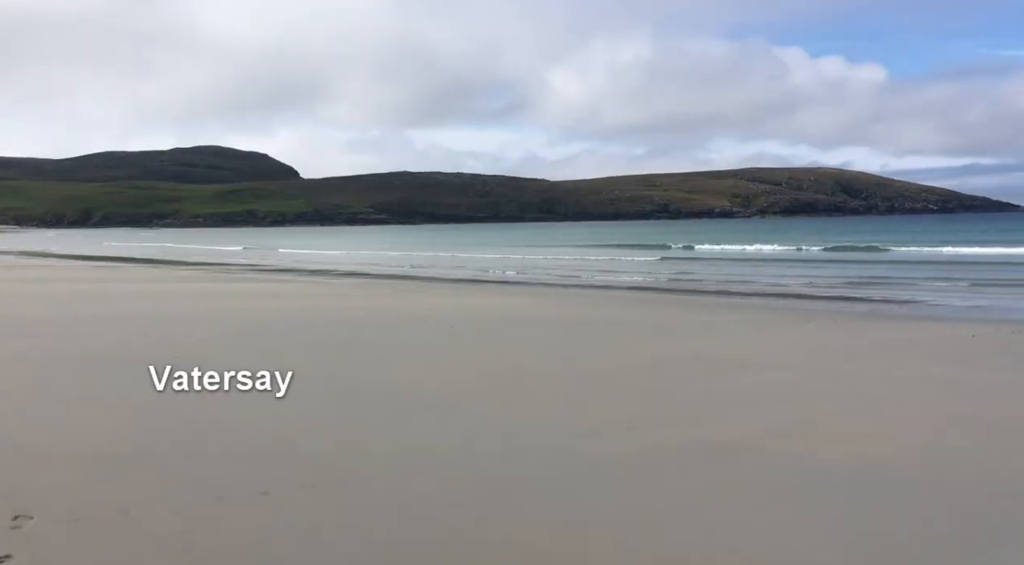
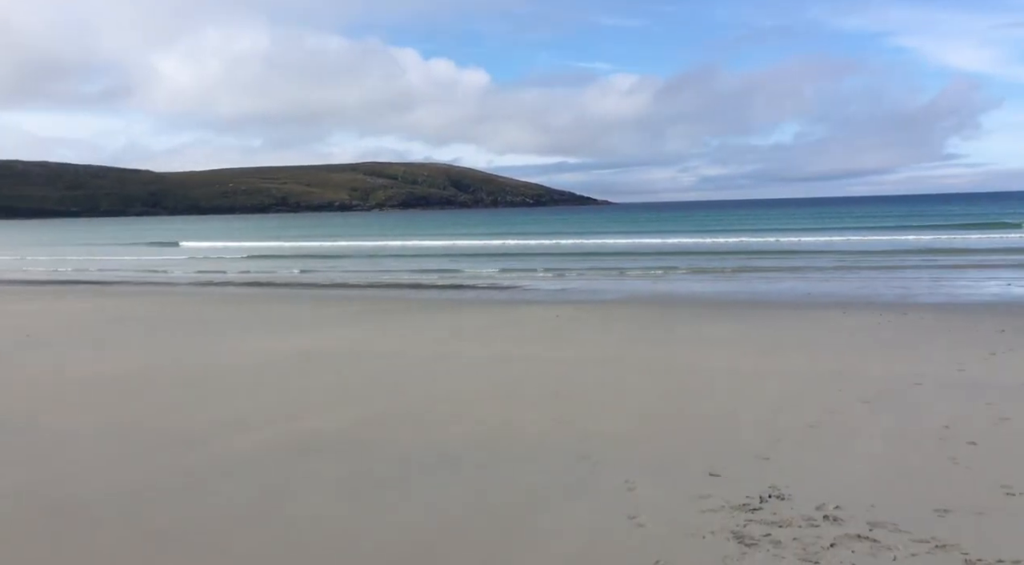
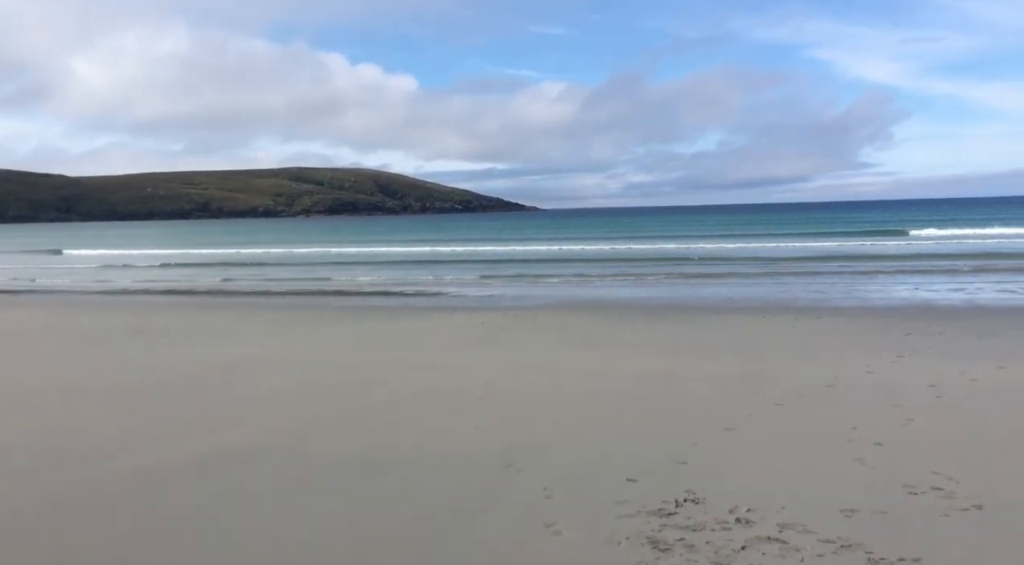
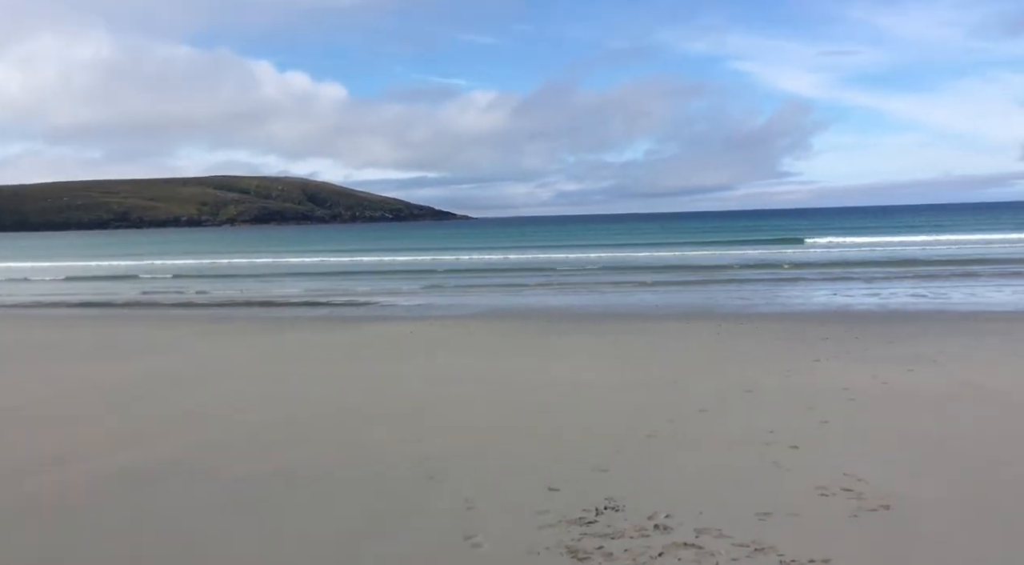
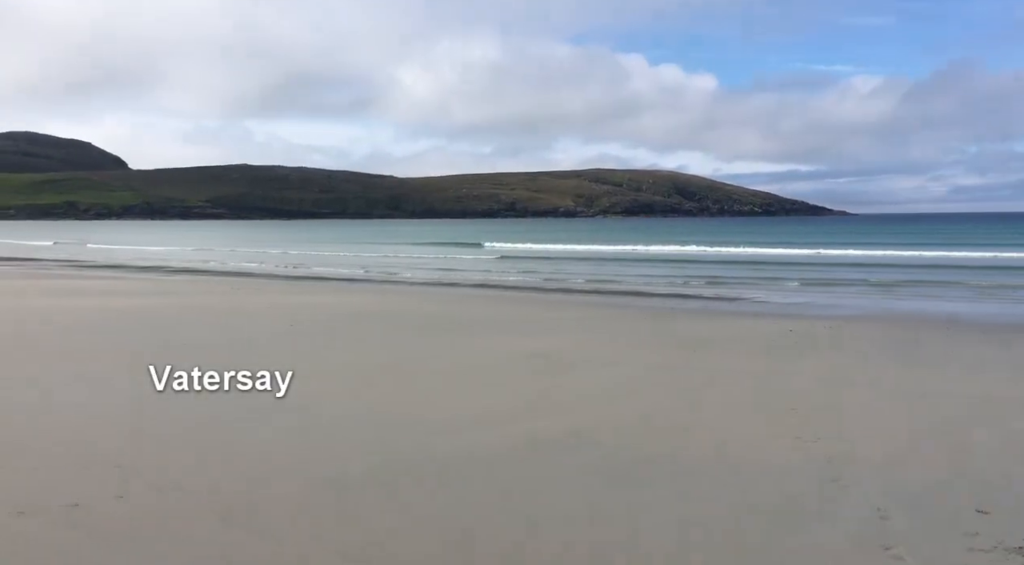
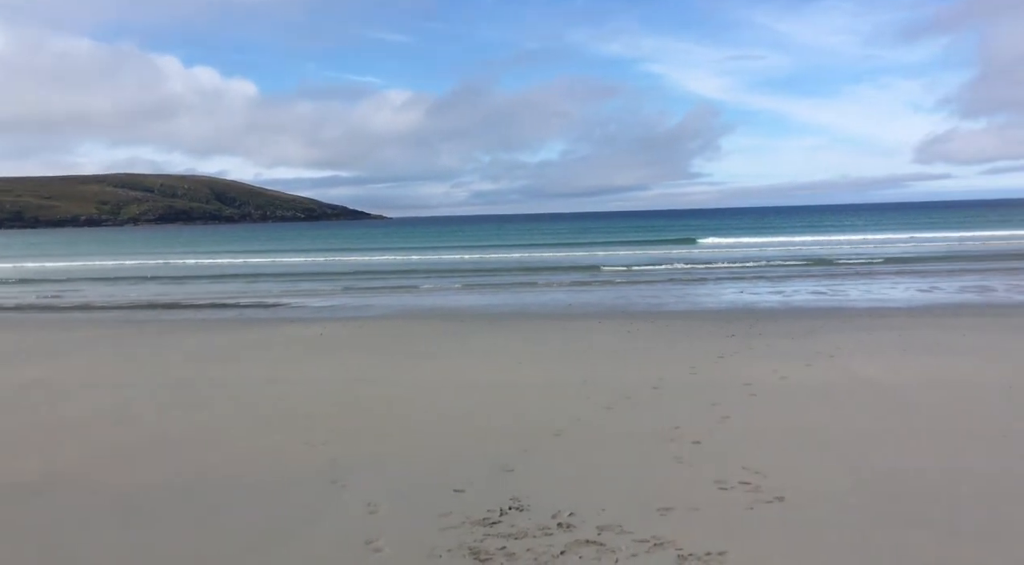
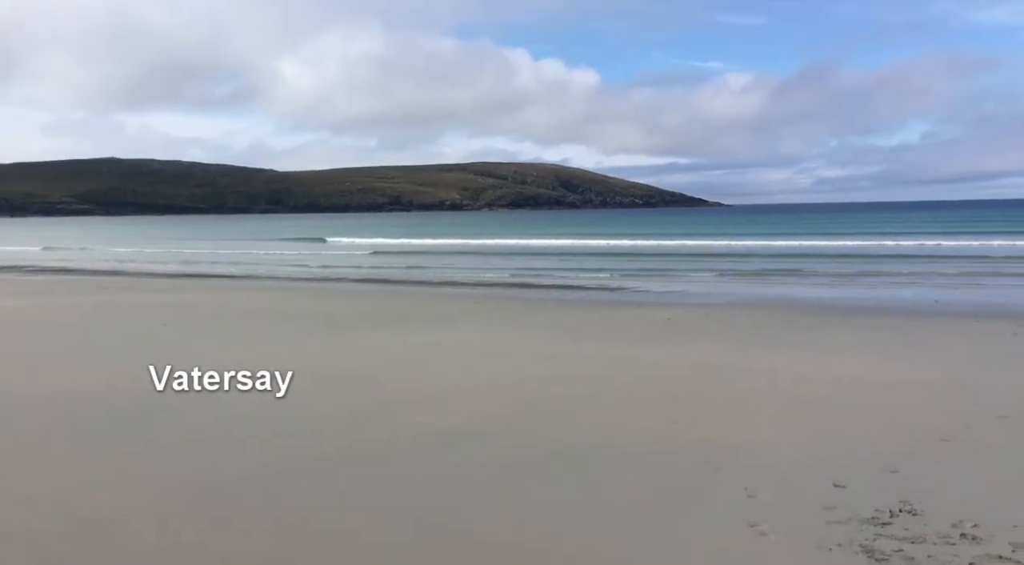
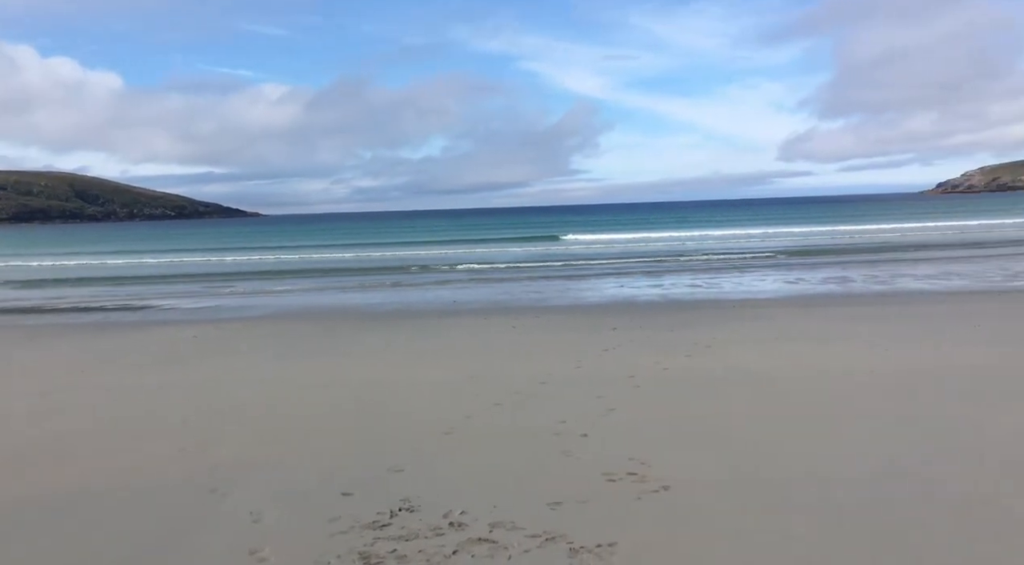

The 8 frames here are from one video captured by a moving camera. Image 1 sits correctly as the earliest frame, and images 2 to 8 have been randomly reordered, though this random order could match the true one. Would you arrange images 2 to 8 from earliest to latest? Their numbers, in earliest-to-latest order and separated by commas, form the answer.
5, 7, 2, 3, 4, 6, 8
